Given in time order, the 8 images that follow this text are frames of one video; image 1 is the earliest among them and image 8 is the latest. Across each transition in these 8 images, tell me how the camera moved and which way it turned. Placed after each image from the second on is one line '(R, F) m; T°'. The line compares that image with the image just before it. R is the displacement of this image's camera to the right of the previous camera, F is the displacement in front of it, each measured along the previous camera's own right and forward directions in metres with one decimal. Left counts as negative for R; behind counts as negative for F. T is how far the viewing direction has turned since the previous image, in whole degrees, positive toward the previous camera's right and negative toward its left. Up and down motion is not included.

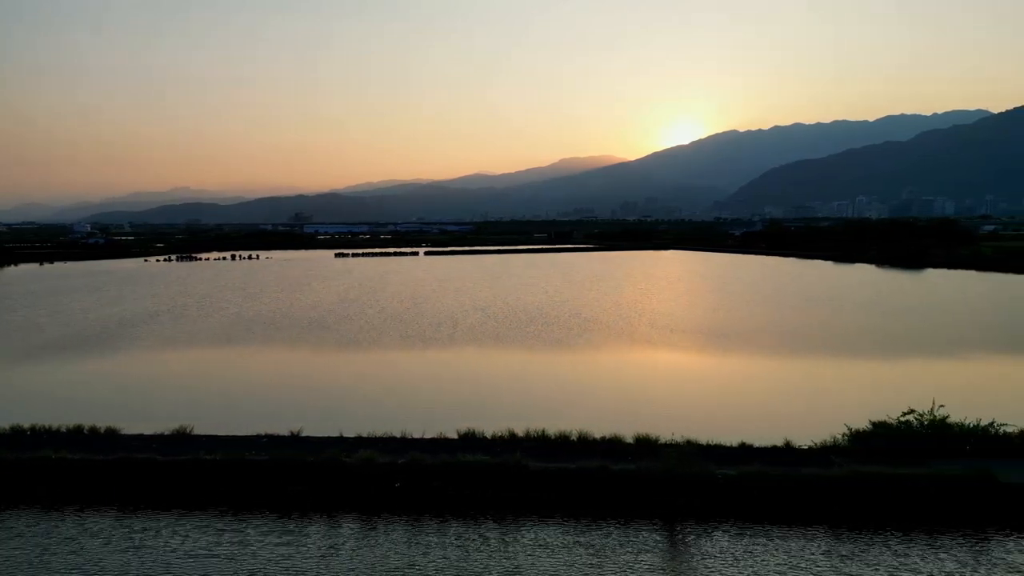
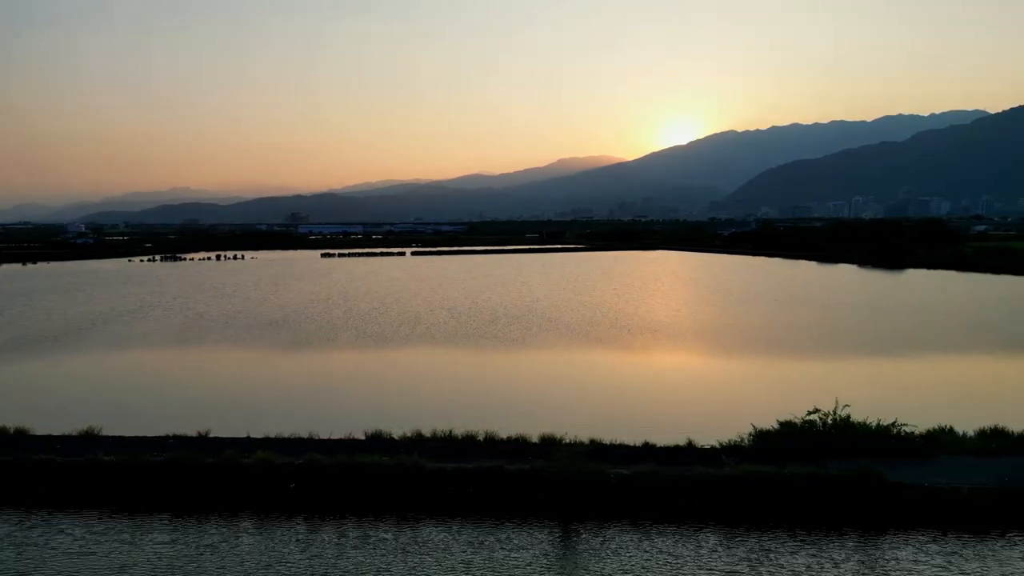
(+0.7, 0.0) m; 0°
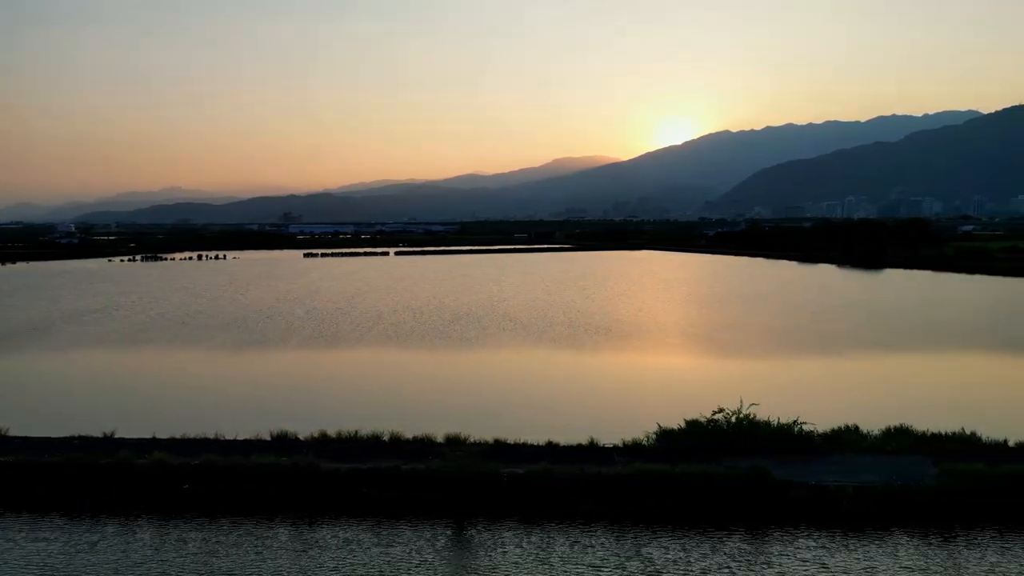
(+0.7, 0.0) m; +1°
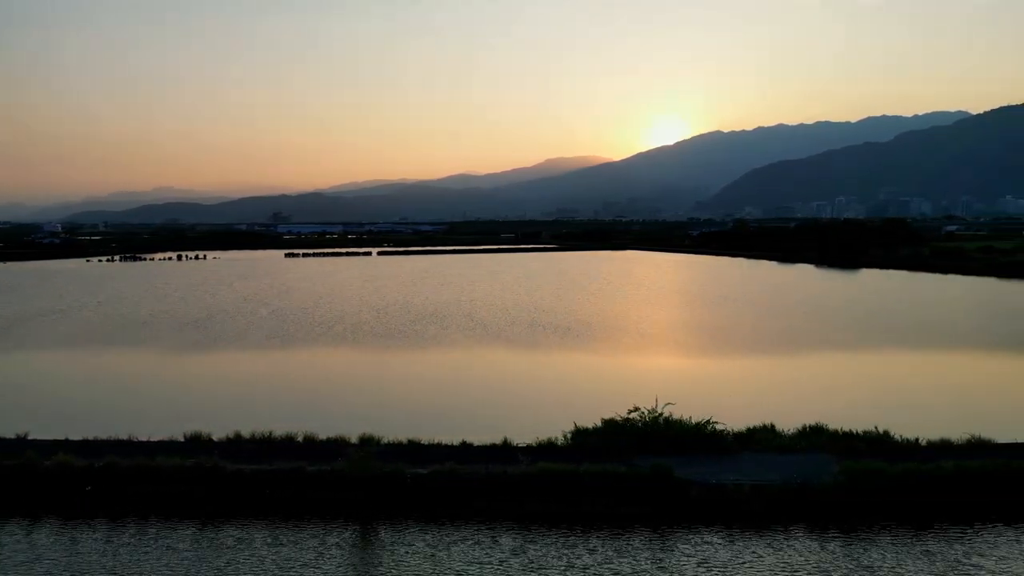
(+0.6, 0.0) m; +1°
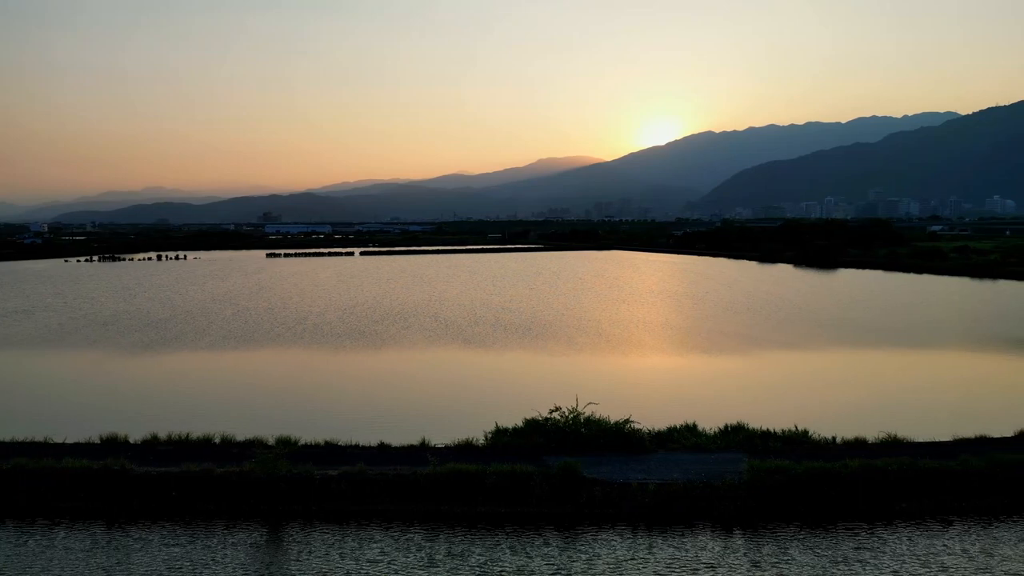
(+0.5, 0.0) m; +1°
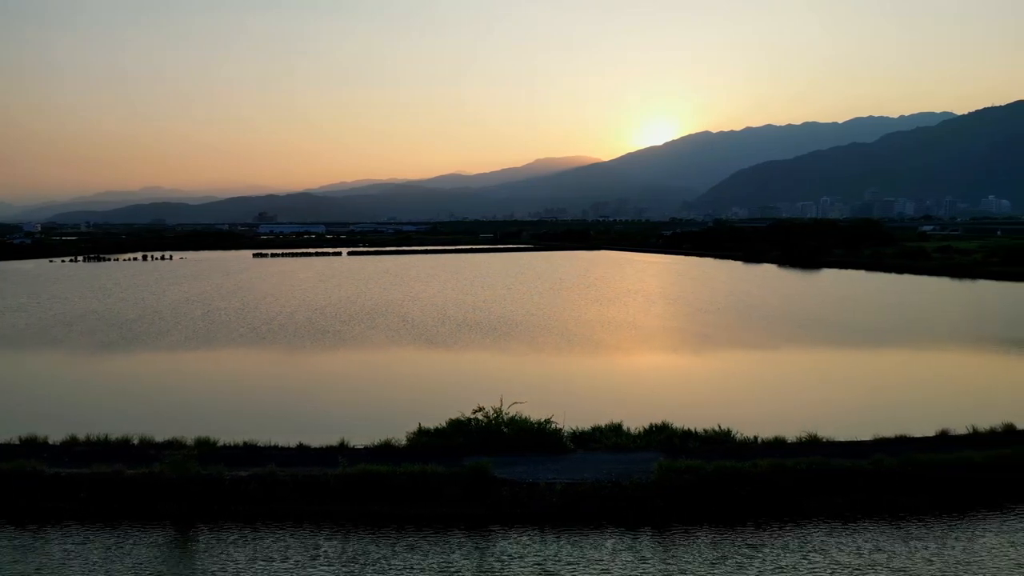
(+0.5, 0.0) m; 0°
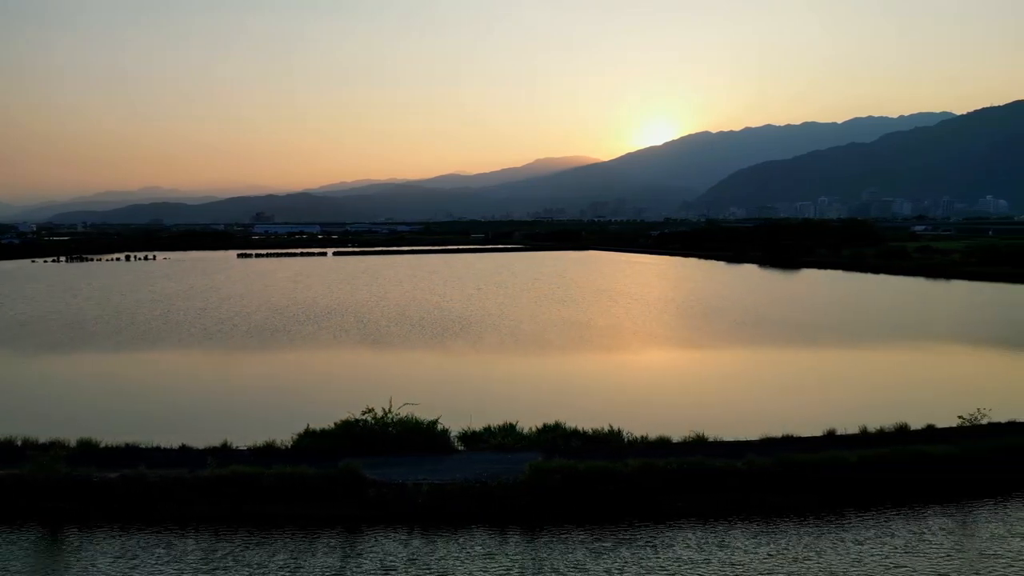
(+0.8, 0.0) m; 0°
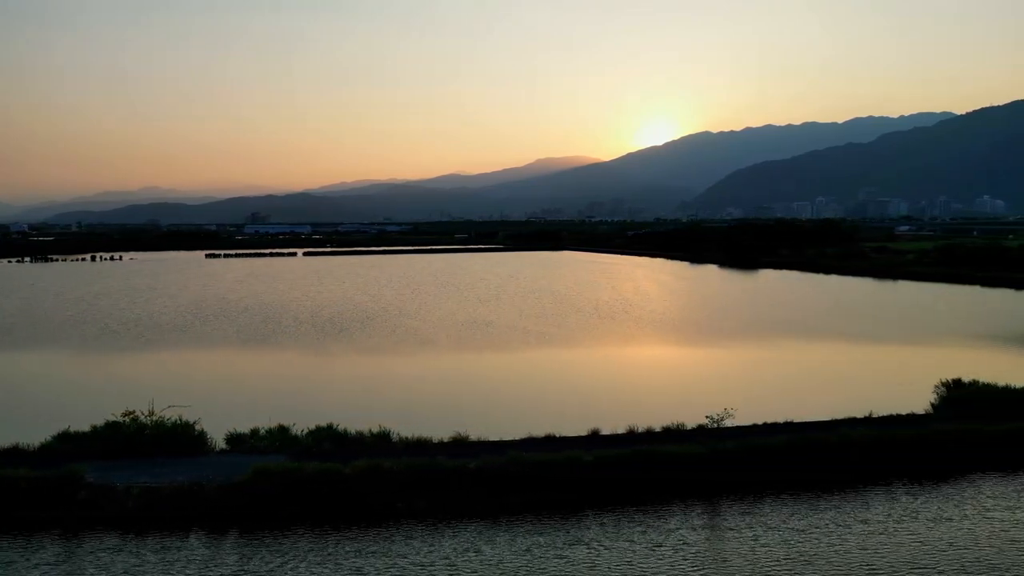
(+1.7, 0.0) m; +1°
